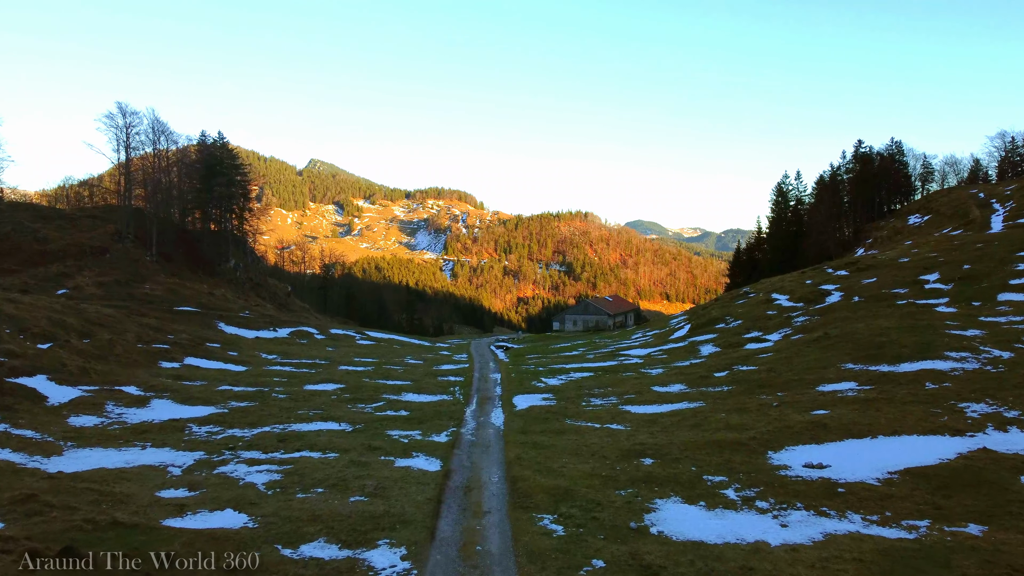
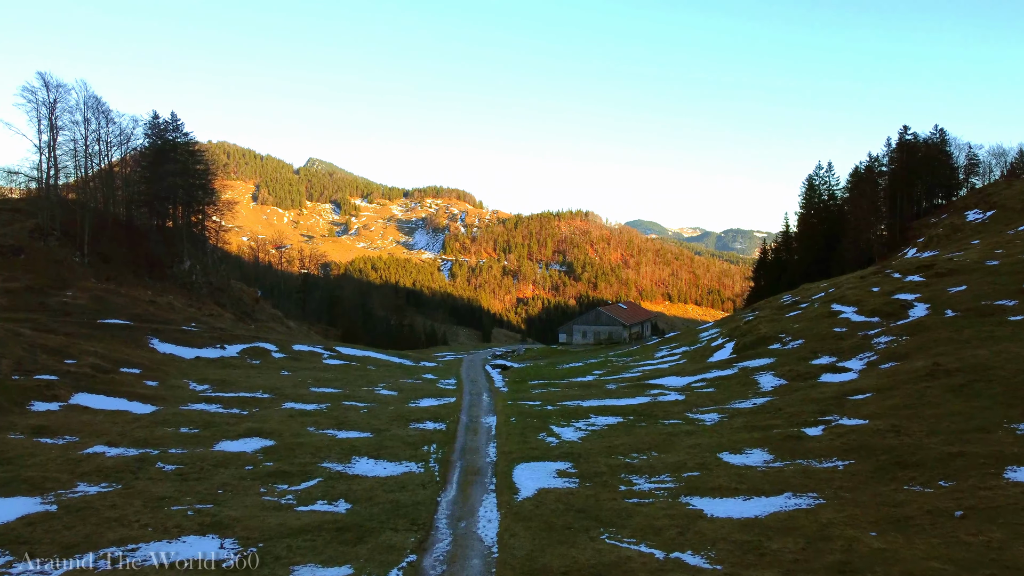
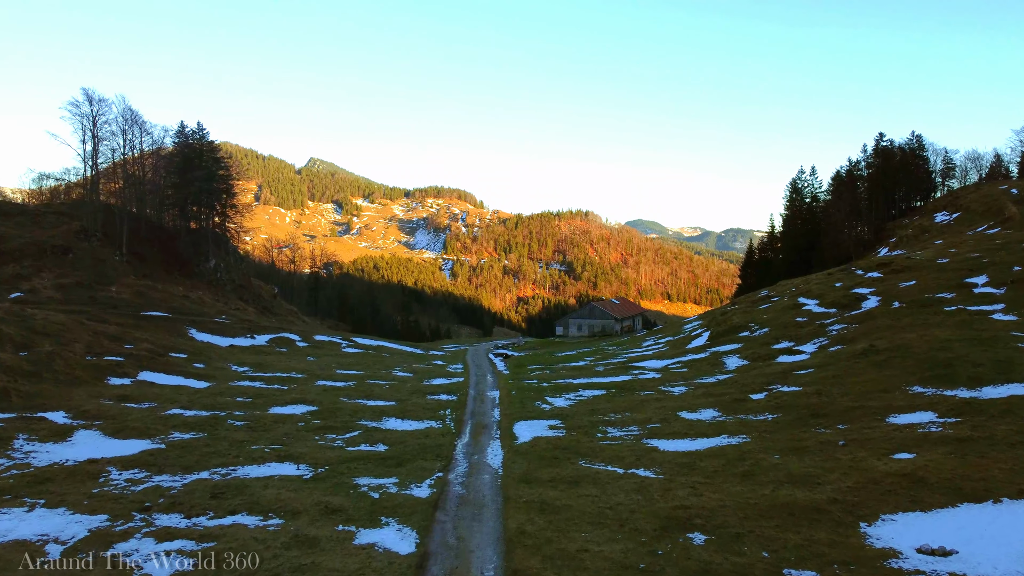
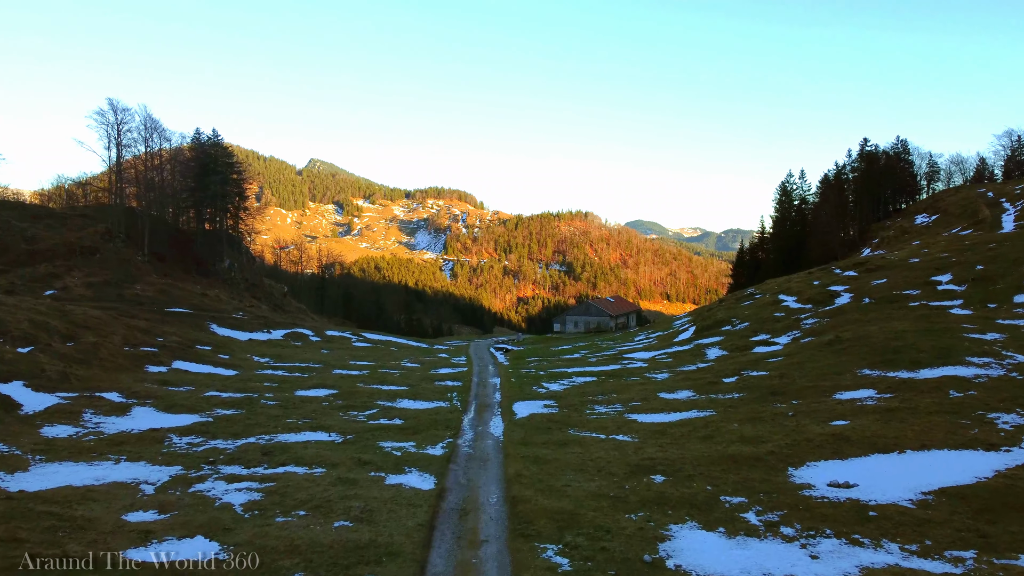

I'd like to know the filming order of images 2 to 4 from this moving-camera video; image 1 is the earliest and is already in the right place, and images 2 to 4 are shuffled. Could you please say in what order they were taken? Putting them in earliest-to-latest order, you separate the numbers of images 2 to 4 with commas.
4, 3, 2
